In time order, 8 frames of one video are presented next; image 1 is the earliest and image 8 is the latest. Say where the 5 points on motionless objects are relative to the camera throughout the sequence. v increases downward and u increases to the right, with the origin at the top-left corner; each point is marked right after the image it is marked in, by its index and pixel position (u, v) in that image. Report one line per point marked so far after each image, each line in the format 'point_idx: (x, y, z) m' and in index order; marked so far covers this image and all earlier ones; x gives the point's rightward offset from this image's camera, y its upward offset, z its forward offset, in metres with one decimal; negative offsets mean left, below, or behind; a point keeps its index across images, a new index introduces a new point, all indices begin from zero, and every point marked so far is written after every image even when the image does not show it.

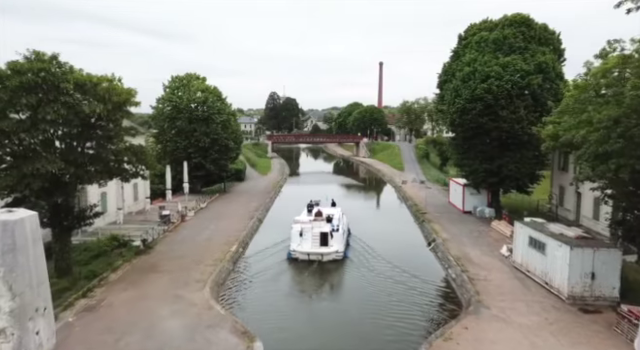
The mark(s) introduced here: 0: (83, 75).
0: (-9.1, +3.8, +19.5) m
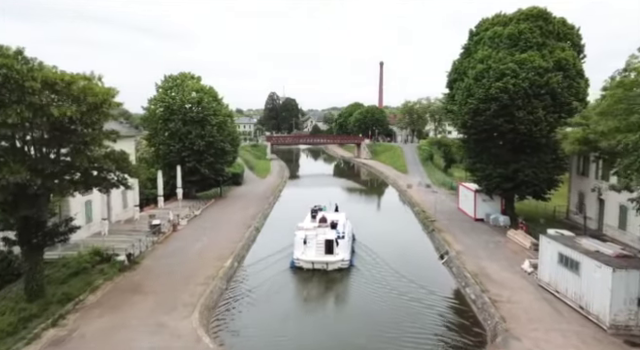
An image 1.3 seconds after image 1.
0: (-9.0, +3.4, +17.2) m
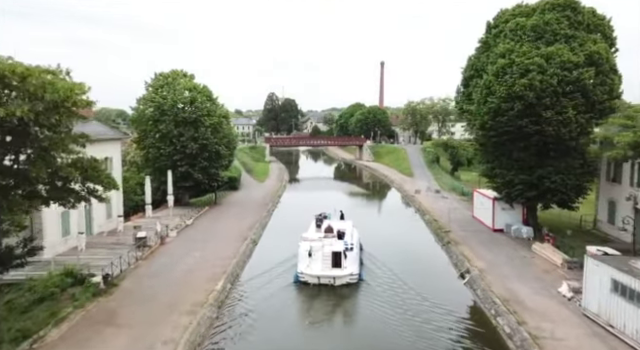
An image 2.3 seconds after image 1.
0: (-8.8, +3.1, +14.1) m
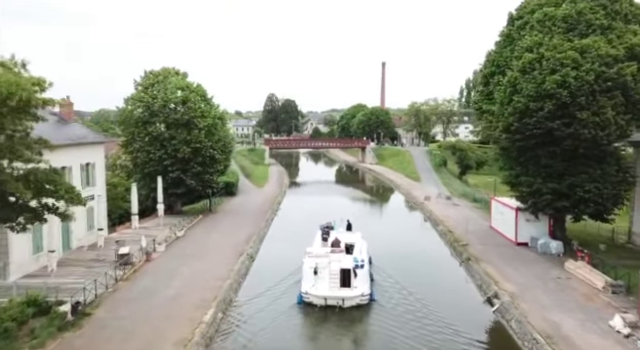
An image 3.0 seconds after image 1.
0: (-8.6, +2.7, +11.0) m
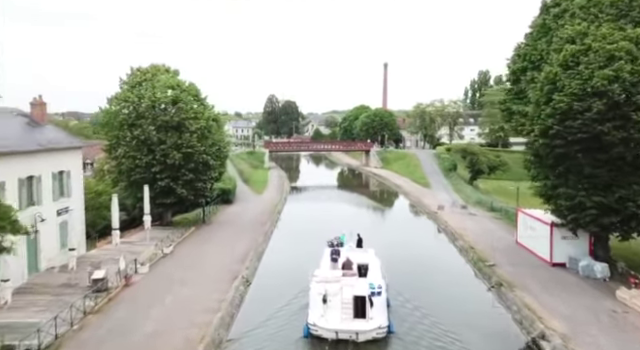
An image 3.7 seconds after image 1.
0: (-8.3, +2.2, +7.5) m
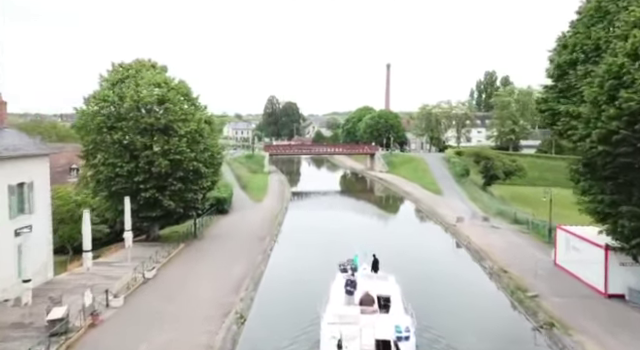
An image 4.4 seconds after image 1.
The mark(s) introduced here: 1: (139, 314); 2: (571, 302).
0: (-7.9, +1.8, +3.5) m
1: (-6.9, -5.2, +19.7) m
2: (+9.7, -5.0, +20.2) m
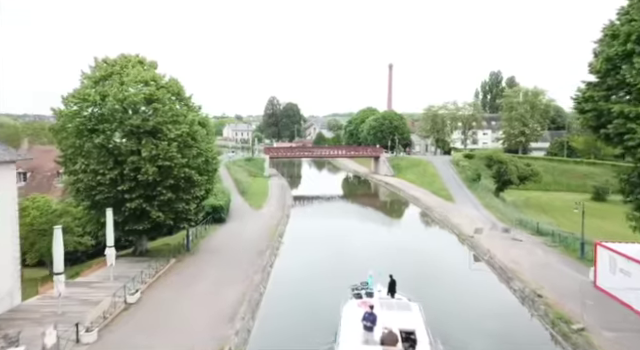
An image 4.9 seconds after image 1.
0: (-7.6, +1.4, +0.4) m
1: (-6.6, -5.6, +16.6) m
2: (+10.0, -5.4, +17.1) m
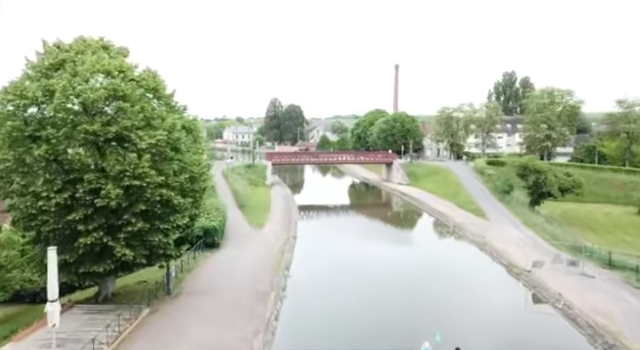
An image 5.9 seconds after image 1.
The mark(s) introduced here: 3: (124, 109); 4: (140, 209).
0: (-6.8, +0.6, -6.4) m
1: (-5.7, -6.5, +9.7) m
2: (+10.9, -6.3, +10.2) m
3: (-7.5, +2.5, +19.4) m
4: (-7.0, -1.3, +19.4) m
